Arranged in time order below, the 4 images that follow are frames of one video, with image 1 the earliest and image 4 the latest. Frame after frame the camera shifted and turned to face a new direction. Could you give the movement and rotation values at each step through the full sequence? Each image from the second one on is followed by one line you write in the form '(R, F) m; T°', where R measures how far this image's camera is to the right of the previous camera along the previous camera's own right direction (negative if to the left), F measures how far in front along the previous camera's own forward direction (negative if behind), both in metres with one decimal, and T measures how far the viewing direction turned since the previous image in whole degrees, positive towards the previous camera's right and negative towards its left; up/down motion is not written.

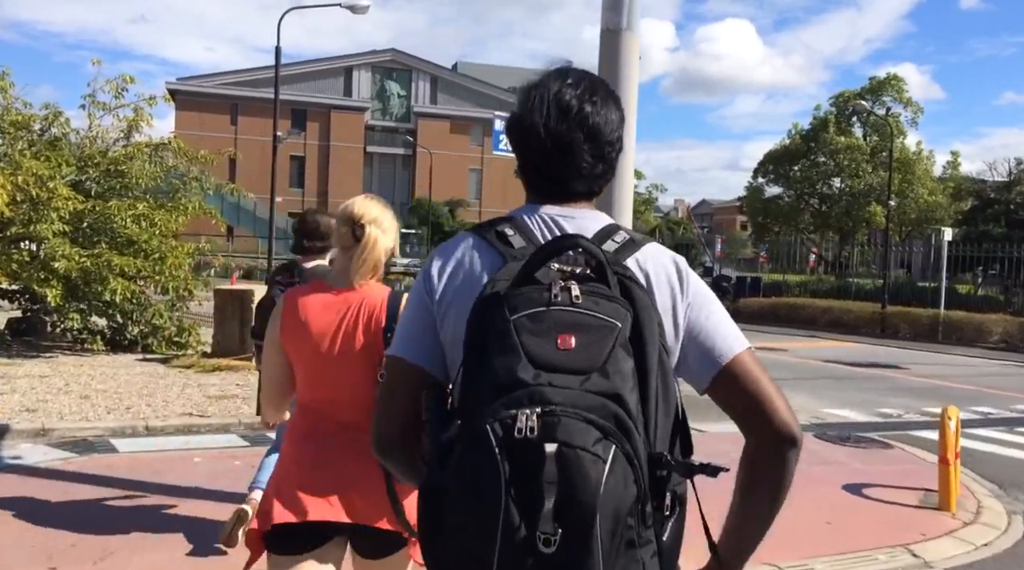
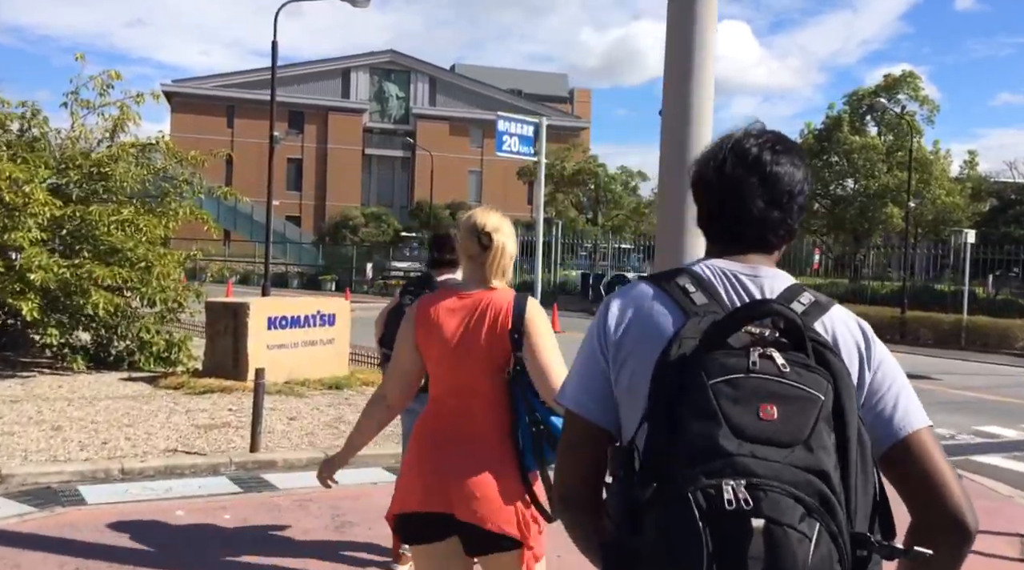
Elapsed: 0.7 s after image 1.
(-0.2, +1.0) m; 0°
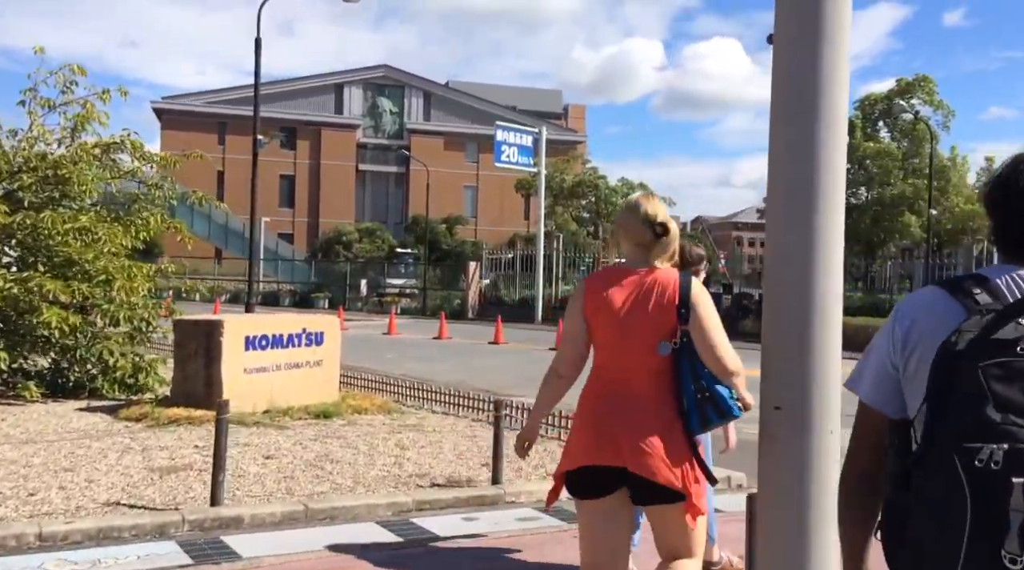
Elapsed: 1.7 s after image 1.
(-0.2, +1.4) m; 0°
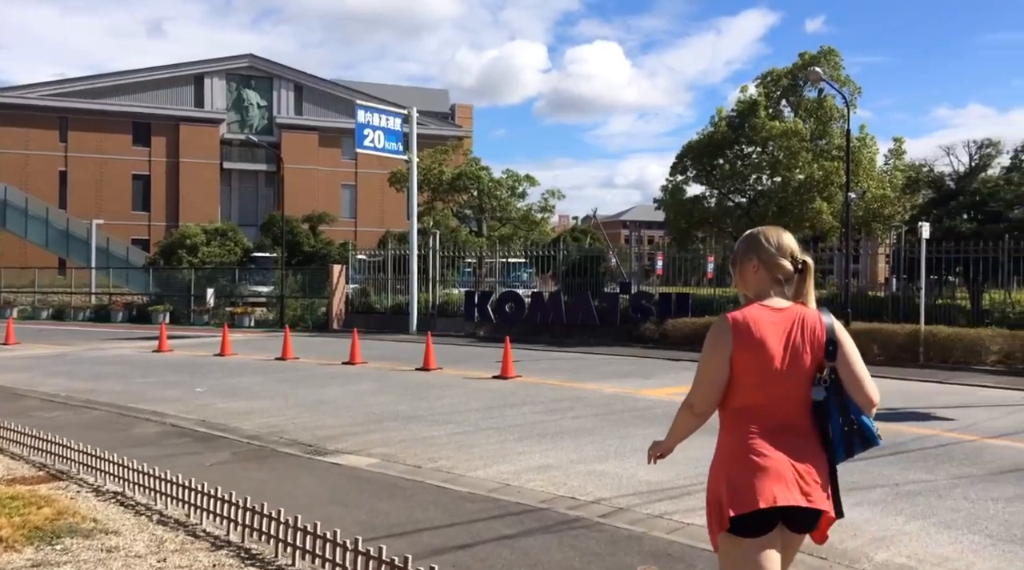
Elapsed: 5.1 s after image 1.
(+0.7, +4.6) m; +6°
